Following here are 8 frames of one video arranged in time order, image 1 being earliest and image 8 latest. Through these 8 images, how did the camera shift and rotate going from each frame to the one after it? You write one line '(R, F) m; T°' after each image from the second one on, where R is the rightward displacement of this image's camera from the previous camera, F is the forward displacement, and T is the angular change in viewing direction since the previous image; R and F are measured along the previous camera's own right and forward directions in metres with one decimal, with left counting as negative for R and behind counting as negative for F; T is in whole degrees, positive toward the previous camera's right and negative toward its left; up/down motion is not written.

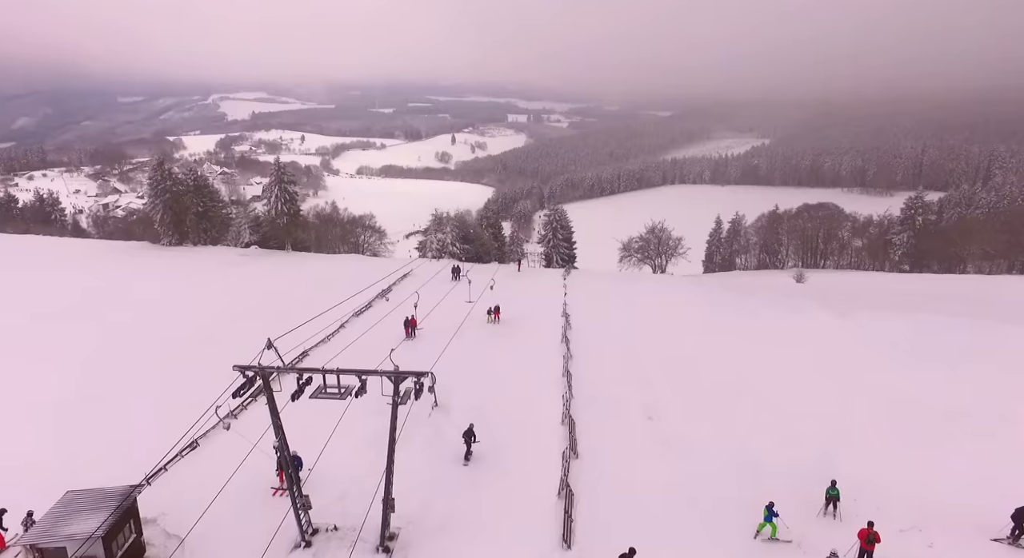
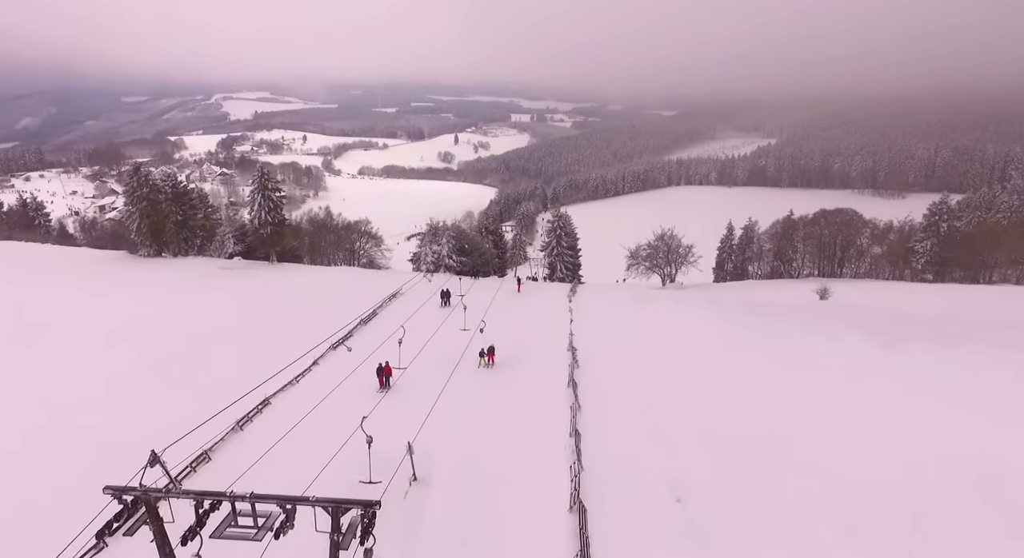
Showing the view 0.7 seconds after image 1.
(+0.1, +2.8) m; 0°
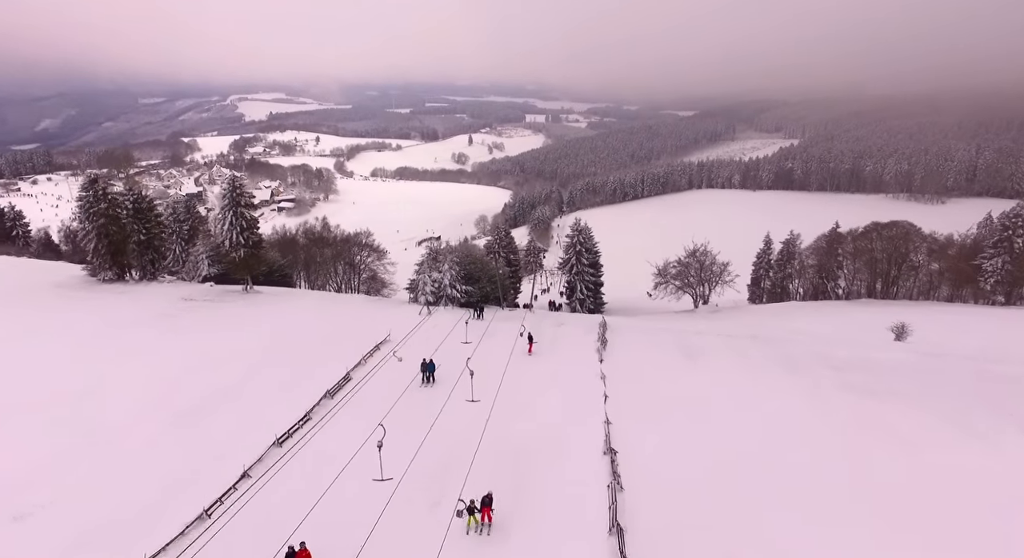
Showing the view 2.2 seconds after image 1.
(0.0, +5.7) m; -1°
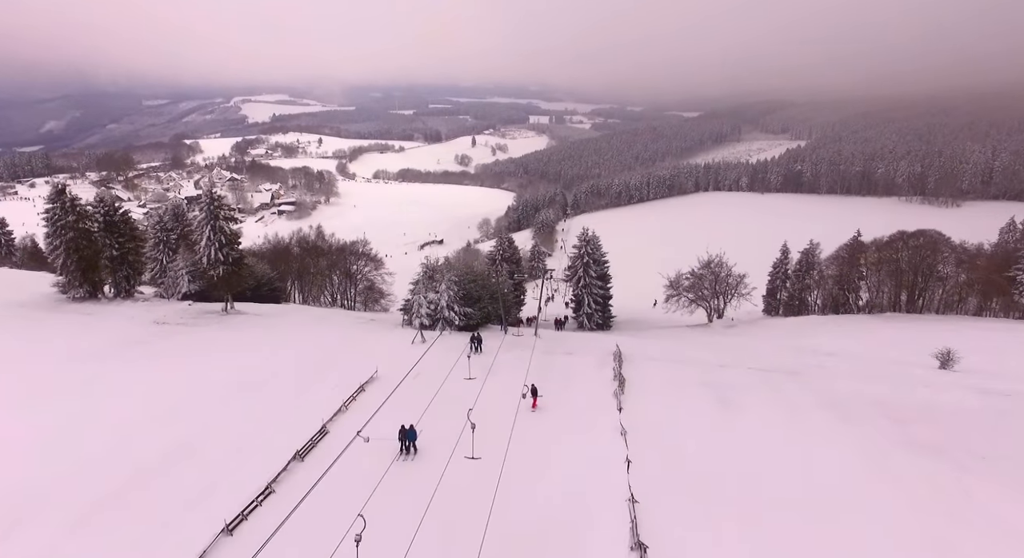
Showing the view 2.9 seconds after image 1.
(0.0, +2.8) m; 0°
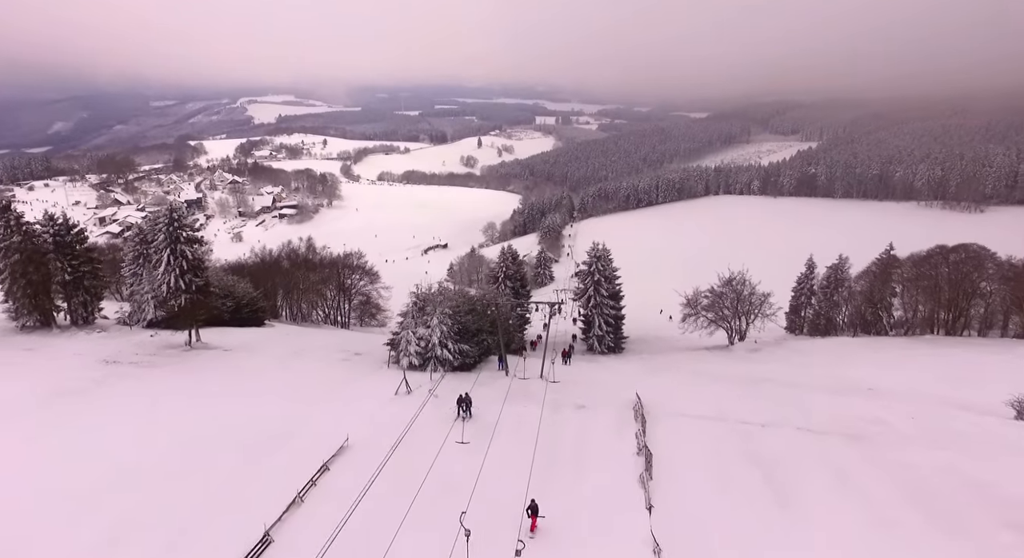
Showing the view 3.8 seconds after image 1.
(+0.1, +3.7) m; -1°
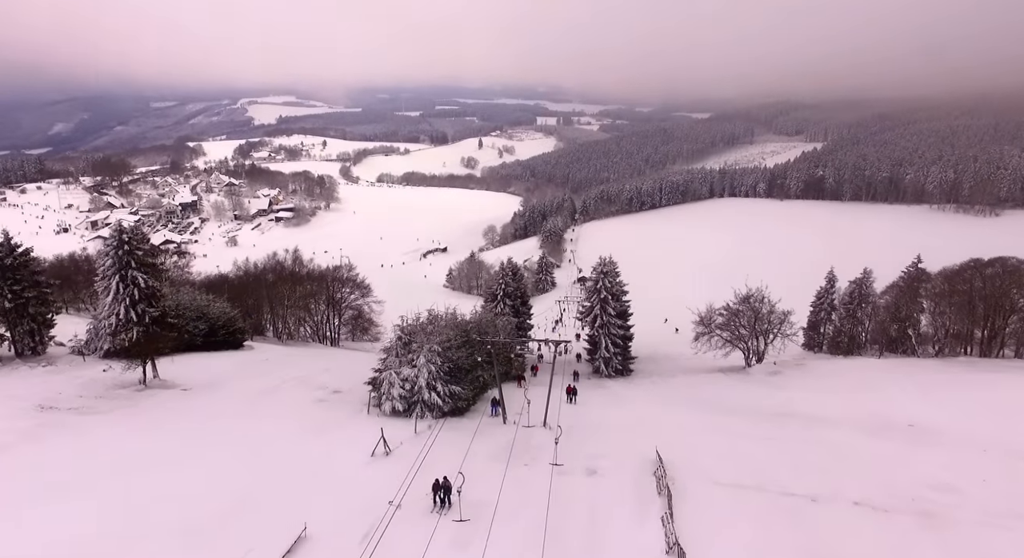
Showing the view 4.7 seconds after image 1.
(+0.1, +3.2) m; 0°
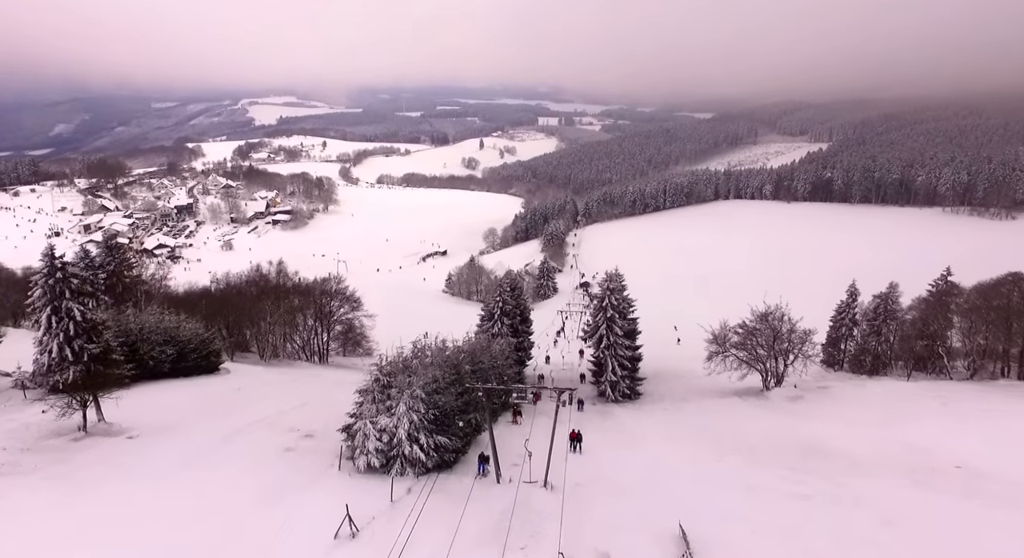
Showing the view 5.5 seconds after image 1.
(+0.2, +3.1) m; 0°
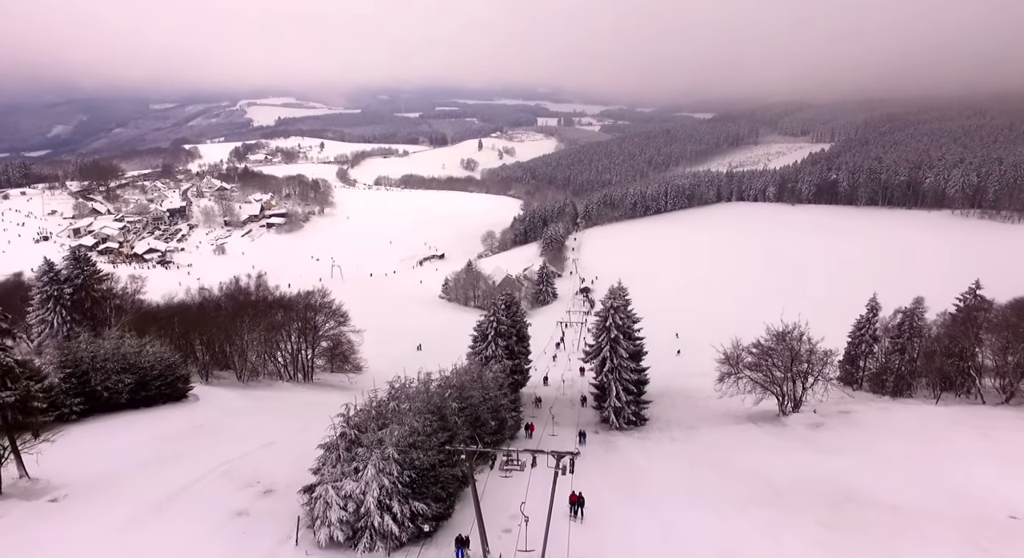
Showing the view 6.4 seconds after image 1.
(+0.2, +3.0) m; 0°
